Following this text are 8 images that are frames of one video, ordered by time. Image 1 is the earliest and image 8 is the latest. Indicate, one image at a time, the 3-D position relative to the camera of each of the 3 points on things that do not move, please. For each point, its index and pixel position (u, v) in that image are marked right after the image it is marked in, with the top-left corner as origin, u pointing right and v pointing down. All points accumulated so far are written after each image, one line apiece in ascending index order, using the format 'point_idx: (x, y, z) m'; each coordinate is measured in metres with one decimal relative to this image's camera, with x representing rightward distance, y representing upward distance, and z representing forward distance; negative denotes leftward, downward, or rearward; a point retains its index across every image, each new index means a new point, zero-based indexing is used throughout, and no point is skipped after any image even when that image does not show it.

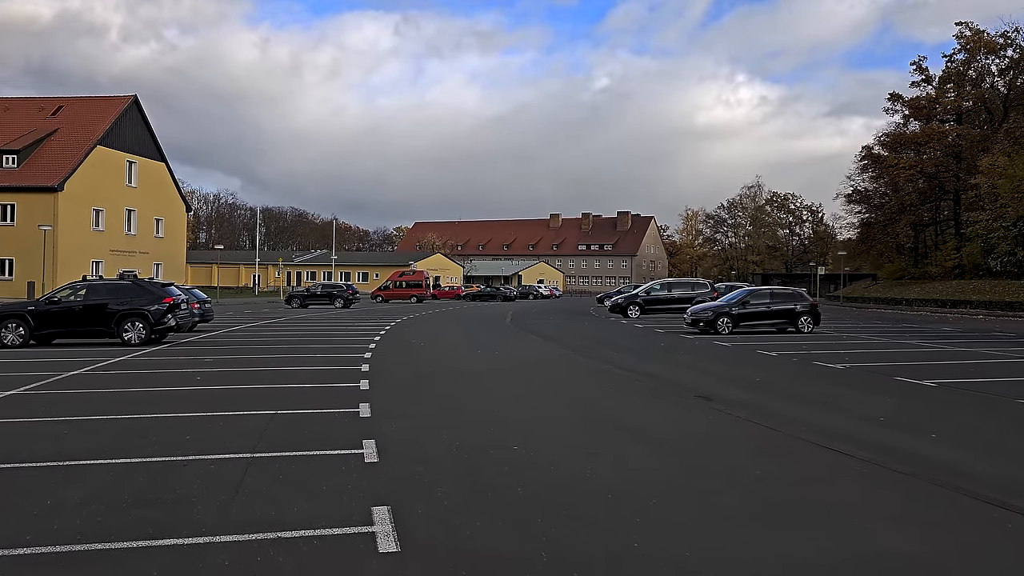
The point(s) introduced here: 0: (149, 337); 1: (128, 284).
0: (-8.4, -1.1, +18.1) m
1: (-8.9, +0.1, +18.2) m
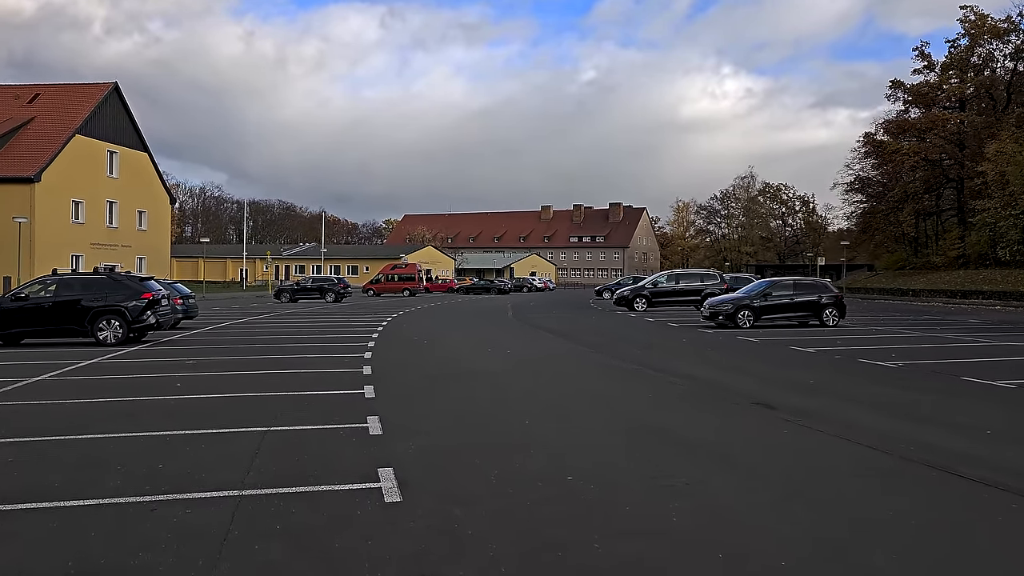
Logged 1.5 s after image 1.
0: (-8.1, -1.0, +16.6) m
1: (-8.7, +0.2, +16.6) m
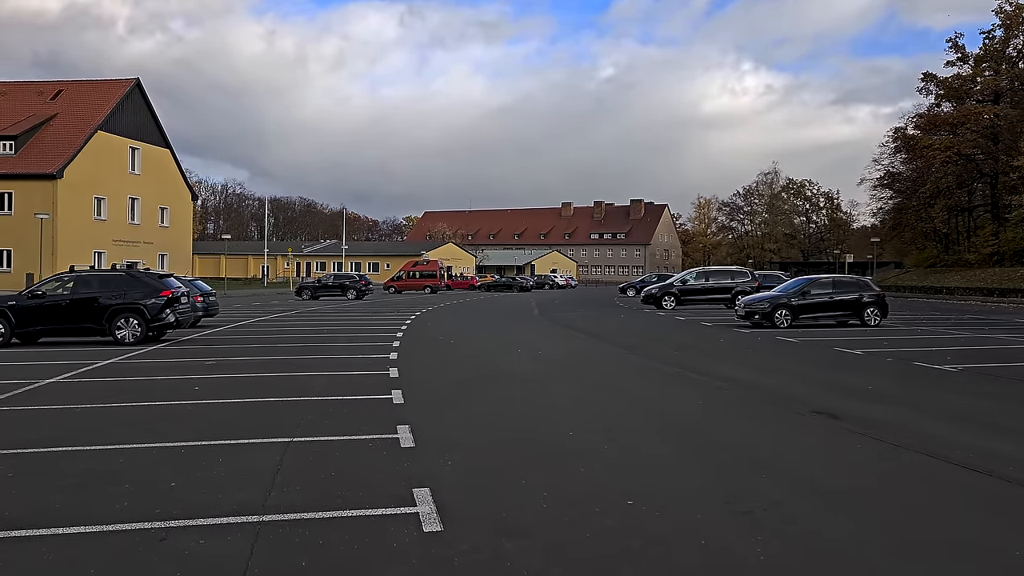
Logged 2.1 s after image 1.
0: (-7.5, -1.0, +16.1) m
1: (-8.1, +0.3, +16.2) m
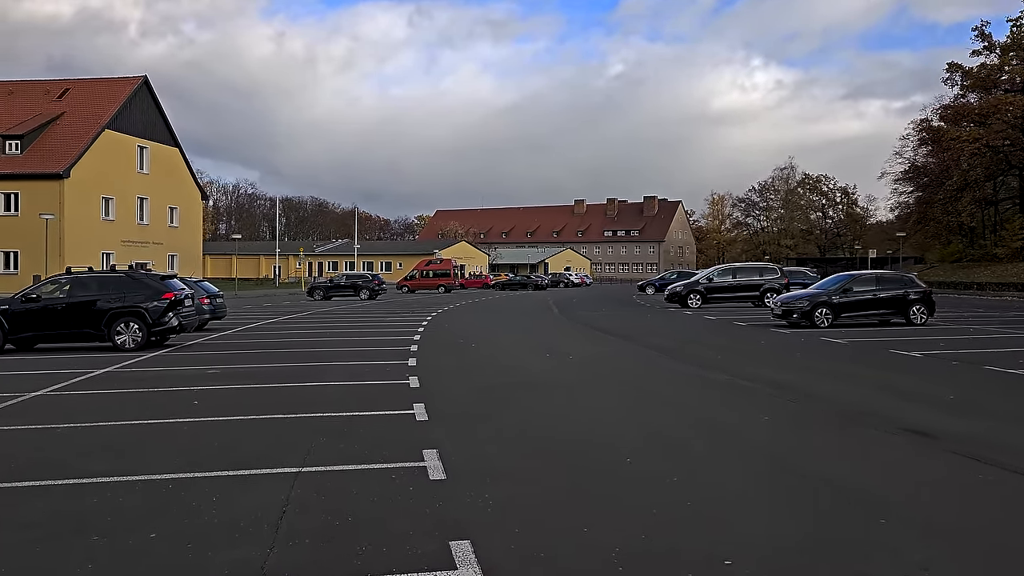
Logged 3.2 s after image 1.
0: (-7.0, -1.0, +15.2) m
1: (-7.6, +0.2, +15.2) m
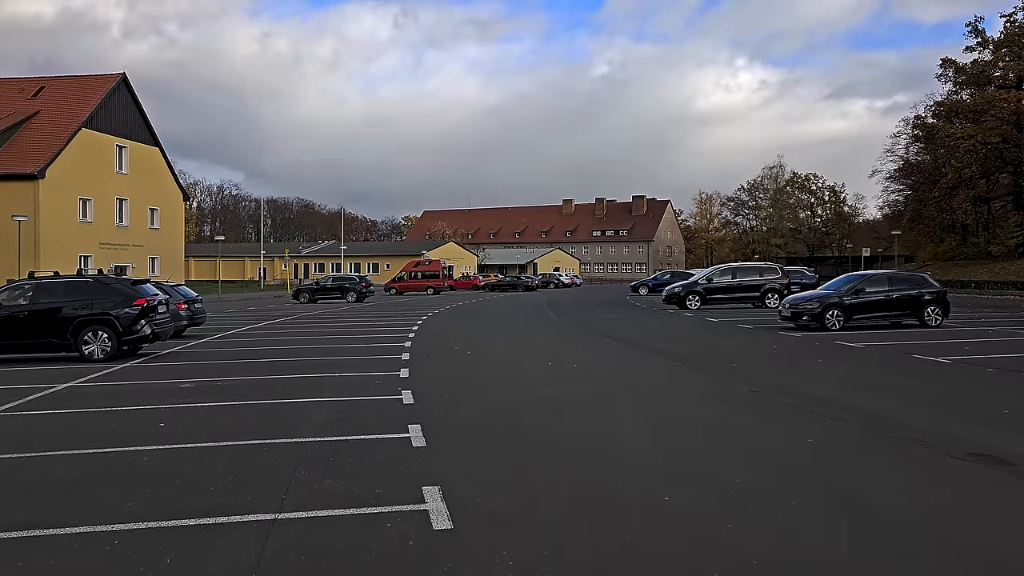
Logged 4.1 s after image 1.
0: (-7.1, -1.1, +14.1) m
1: (-7.6, +0.1, +14.1) m
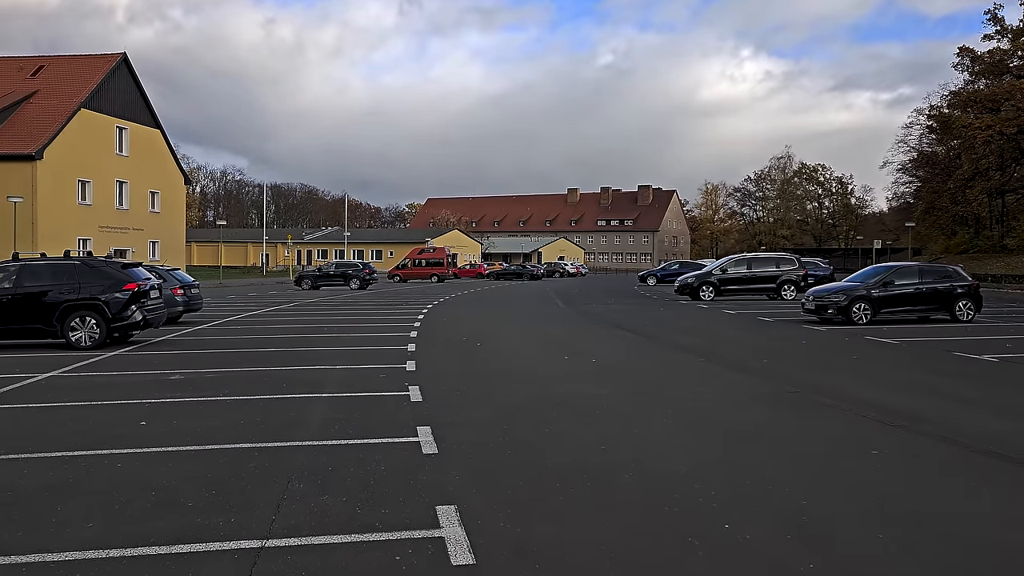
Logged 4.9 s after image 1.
0: (-6.9, -0.8, +13.3) m
1: (-7.4, +0.4, +13.3) m
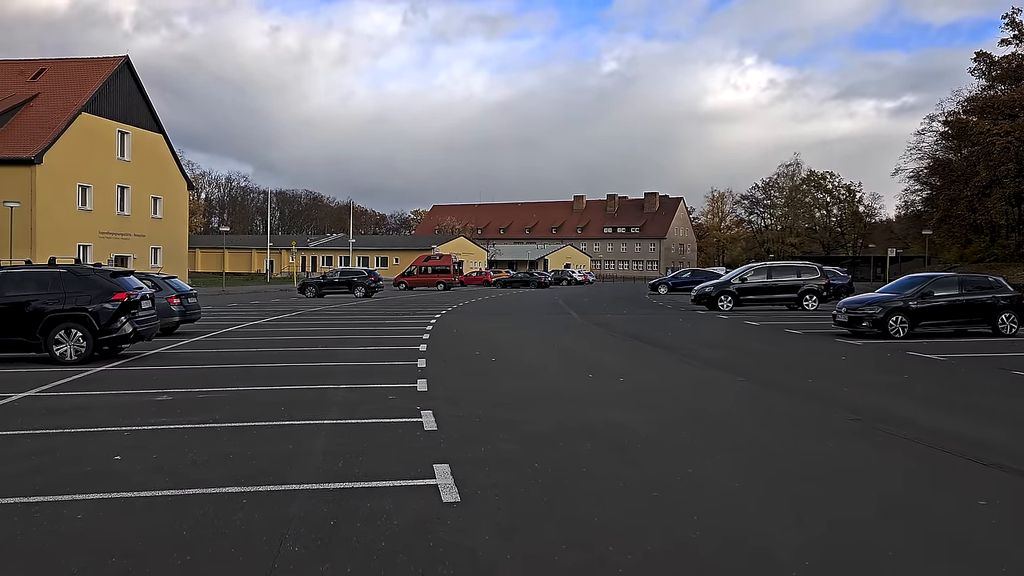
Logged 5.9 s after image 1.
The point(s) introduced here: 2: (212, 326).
0: (-6.6, -1.0, +12.4) m
1: (-7.1, +0.2, +12.4) m
2: (-7.3, -0.9, +19.3) m
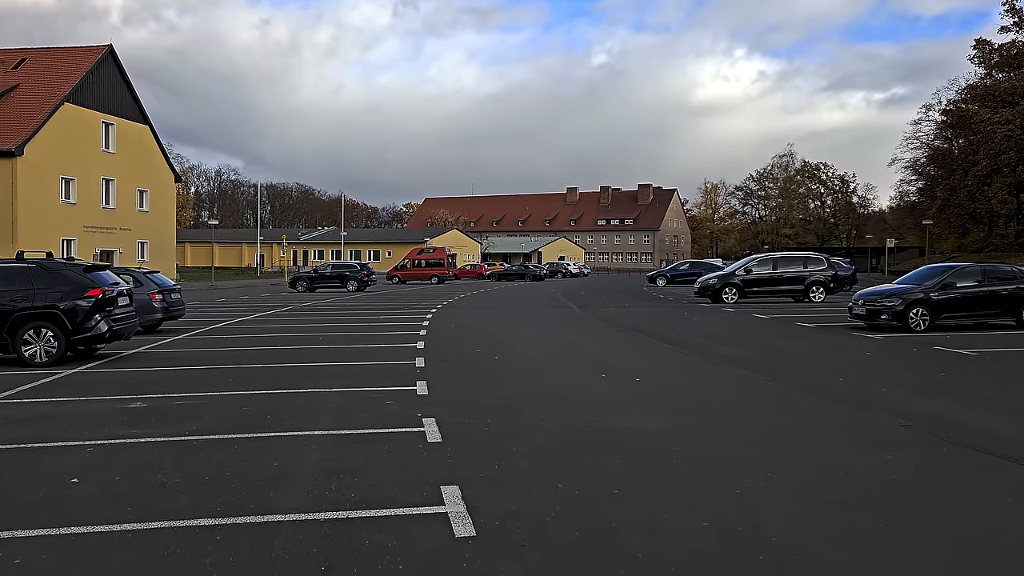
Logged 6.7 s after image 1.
0: (-6.5, -0.9, +11.5) m
1: (-7.0, +0.3, +11.5) m
2: (-7.3, -0.8, +18.4) m
